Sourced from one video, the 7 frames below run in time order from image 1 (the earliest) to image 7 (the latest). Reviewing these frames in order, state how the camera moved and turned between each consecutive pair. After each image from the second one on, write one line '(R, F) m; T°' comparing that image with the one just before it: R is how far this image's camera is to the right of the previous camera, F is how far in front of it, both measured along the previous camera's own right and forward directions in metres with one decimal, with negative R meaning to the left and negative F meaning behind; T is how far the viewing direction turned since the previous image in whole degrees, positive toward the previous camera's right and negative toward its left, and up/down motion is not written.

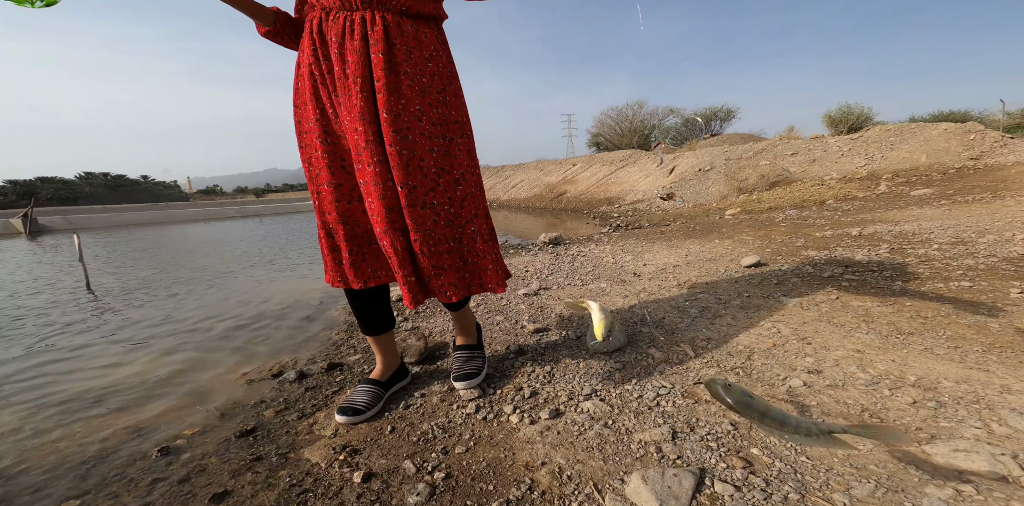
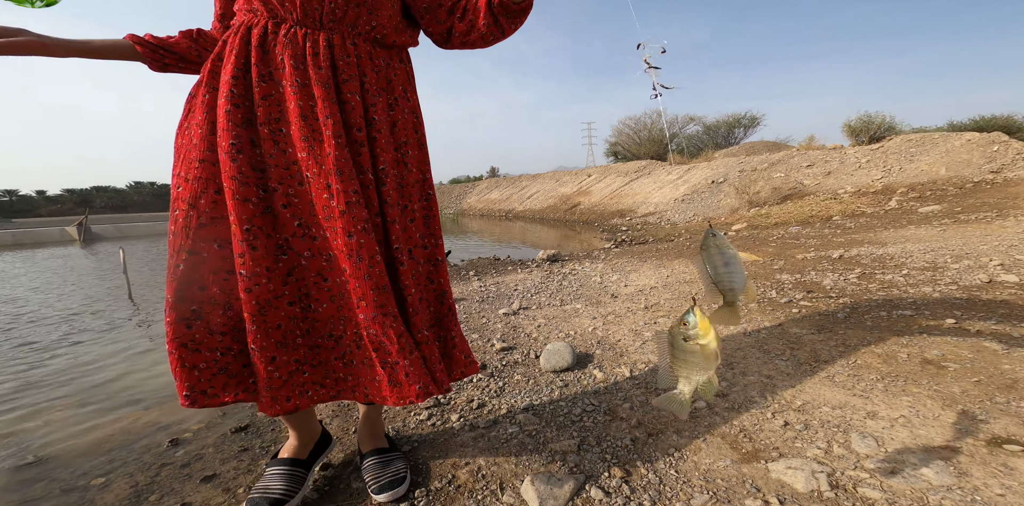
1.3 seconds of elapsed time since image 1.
(+0.3, -0.3) m; -3°
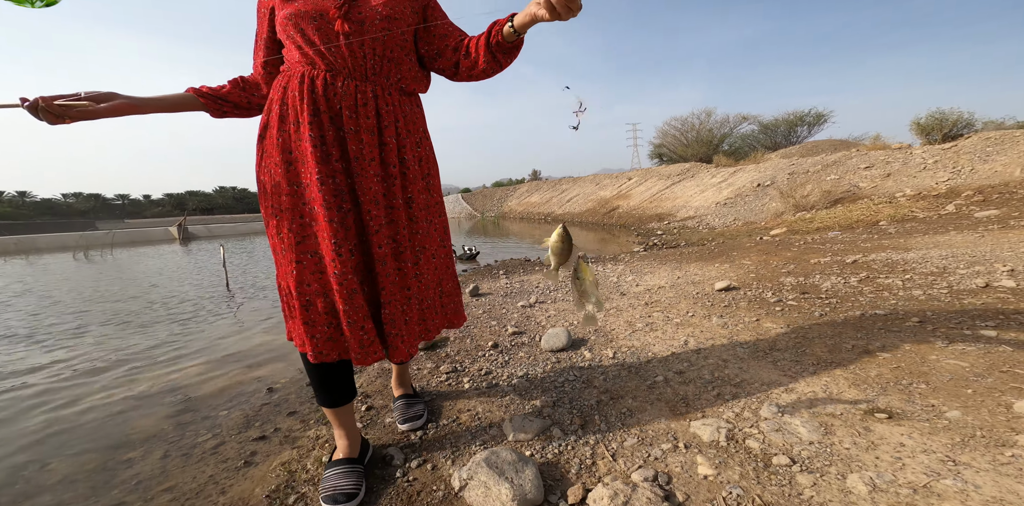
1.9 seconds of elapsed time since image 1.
(+0.3, -0.5) m; -7°
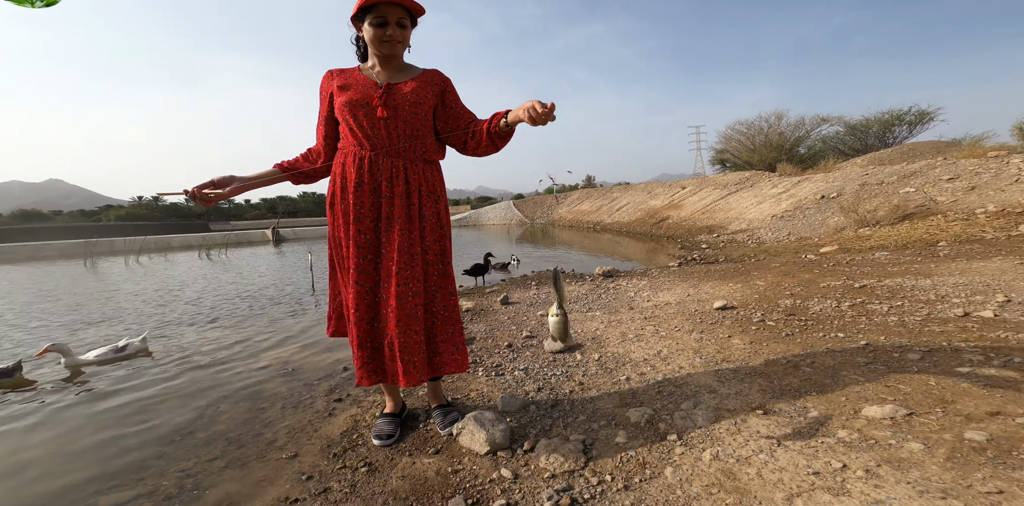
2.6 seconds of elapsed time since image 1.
(+0.4, -0.7) m; -9°
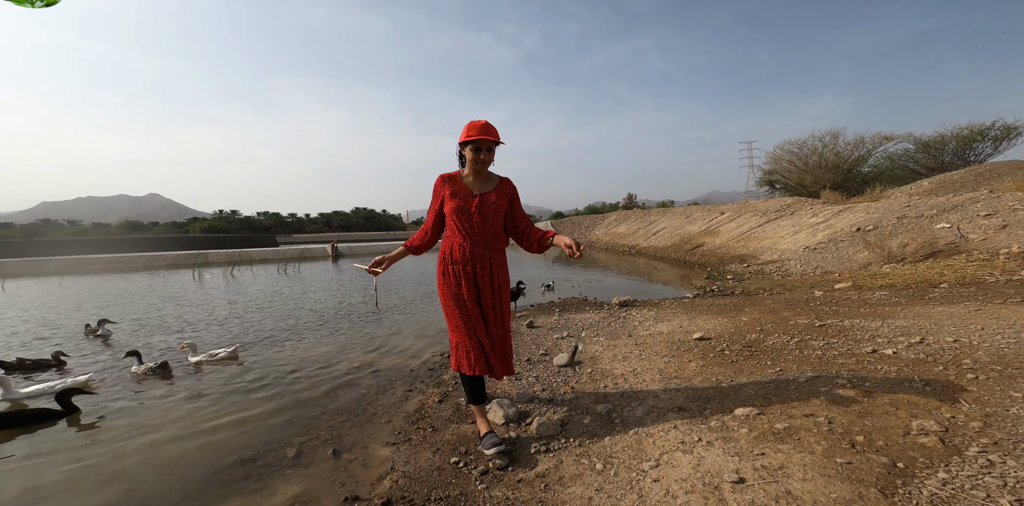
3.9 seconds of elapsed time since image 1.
(+0.3, -1.4) m; -7°
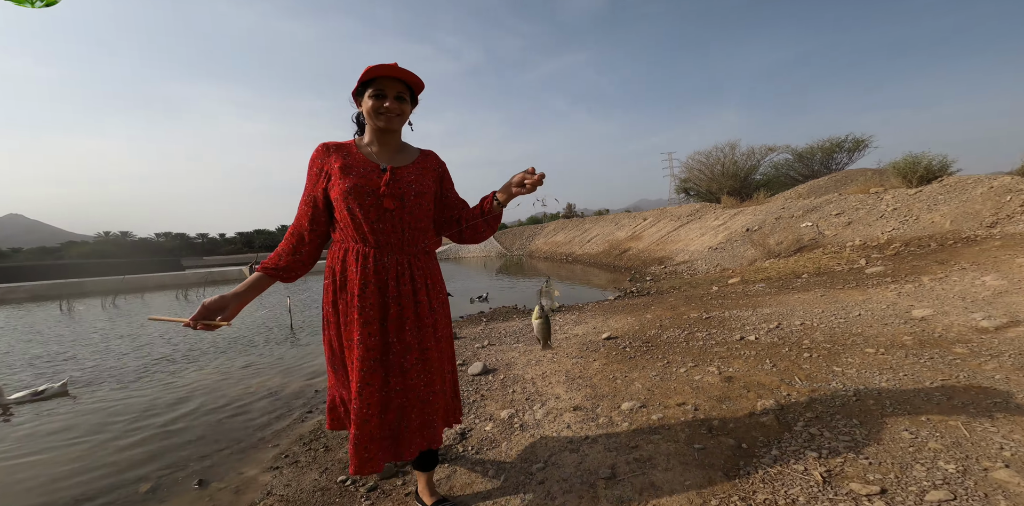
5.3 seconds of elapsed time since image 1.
(+0.3, -0.1) m; +9°
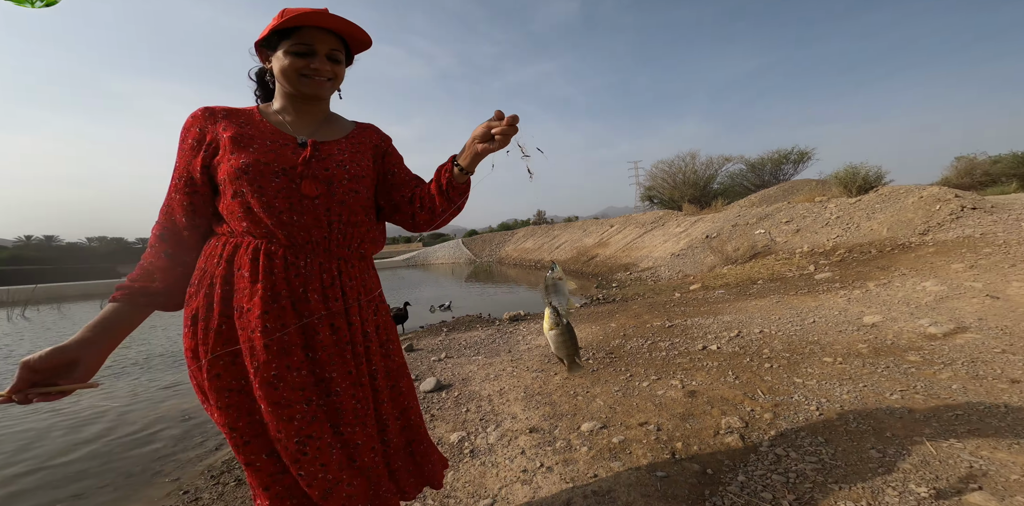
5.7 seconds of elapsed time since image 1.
(+0.1, +0.3) m; +5°
